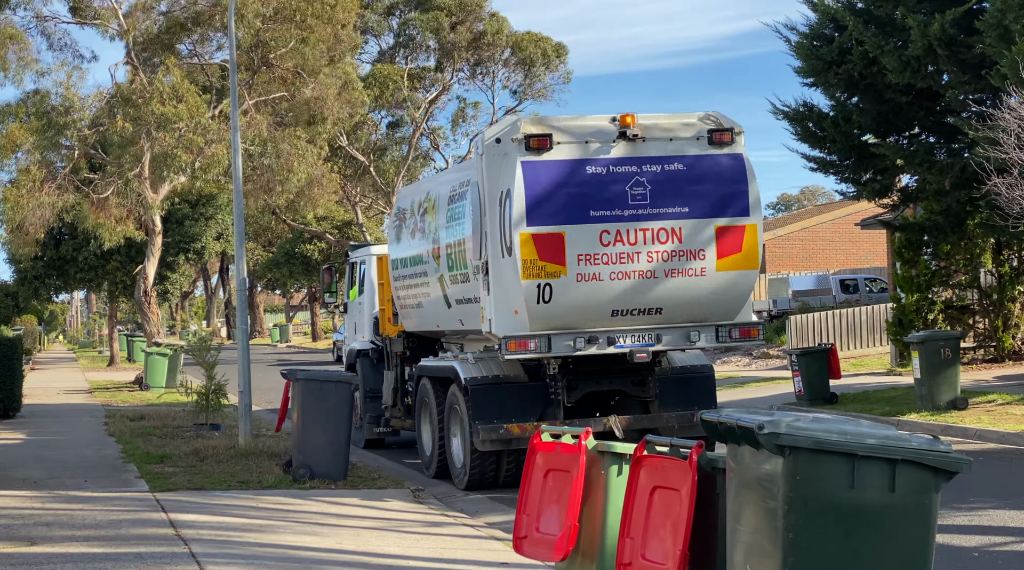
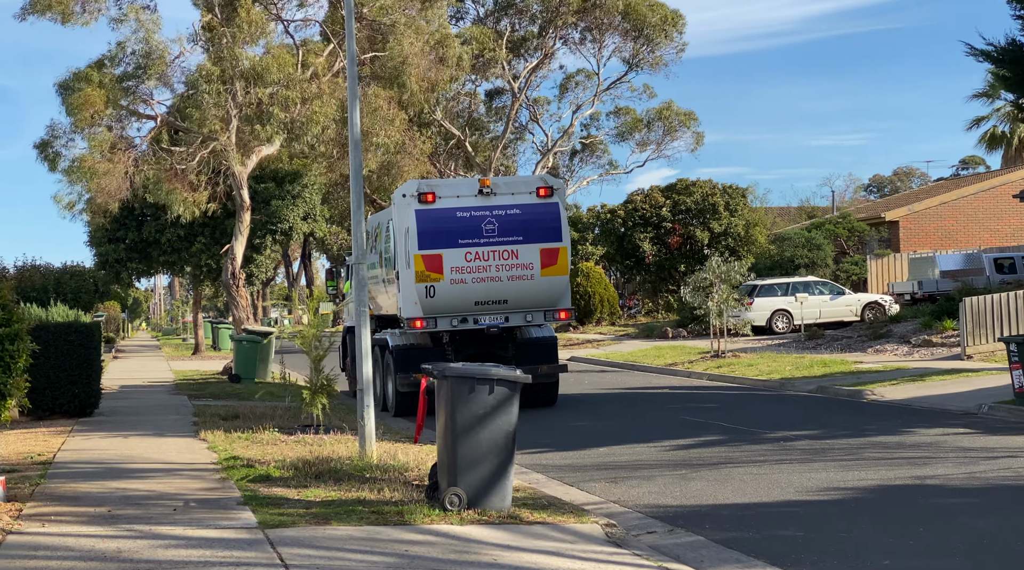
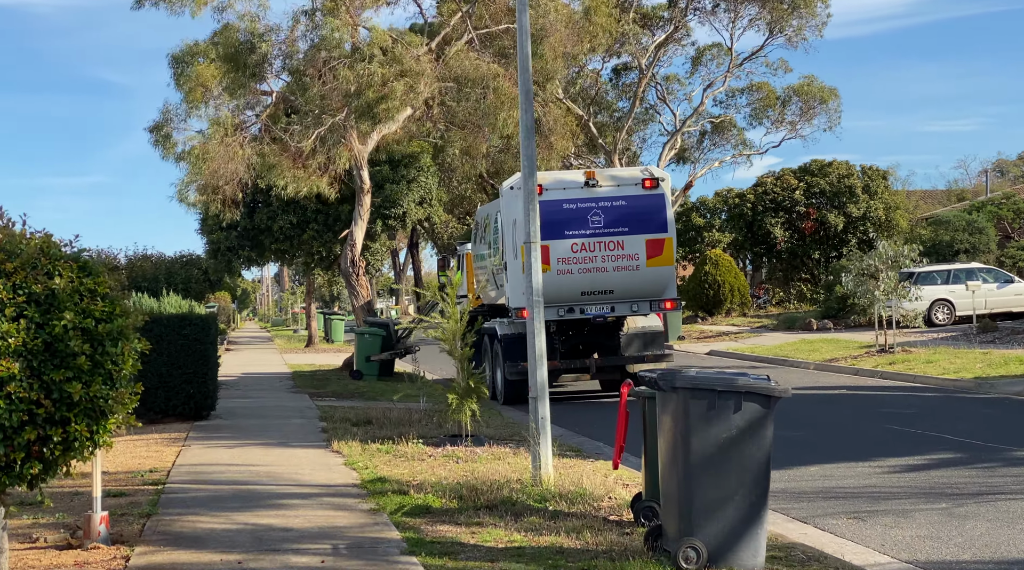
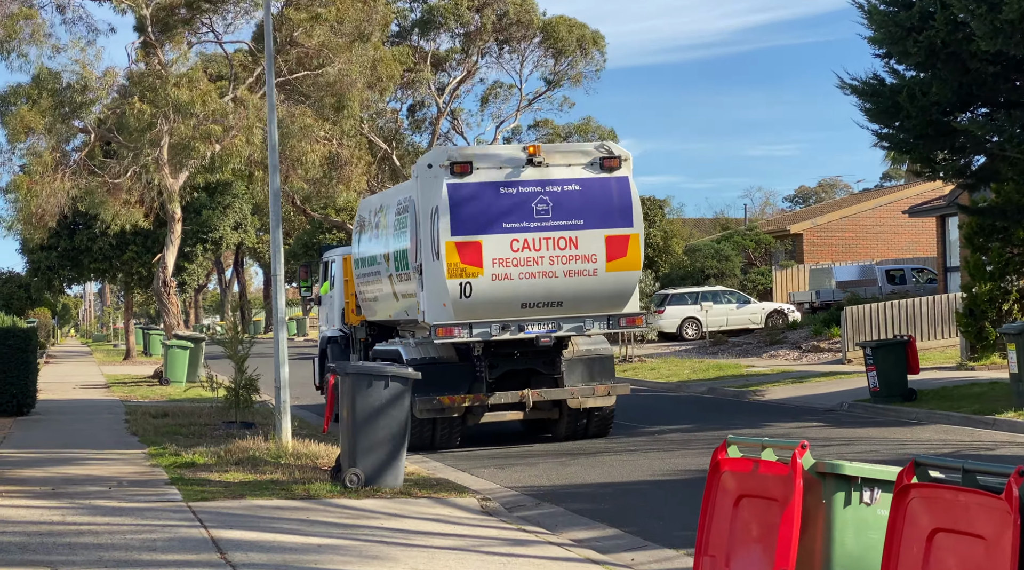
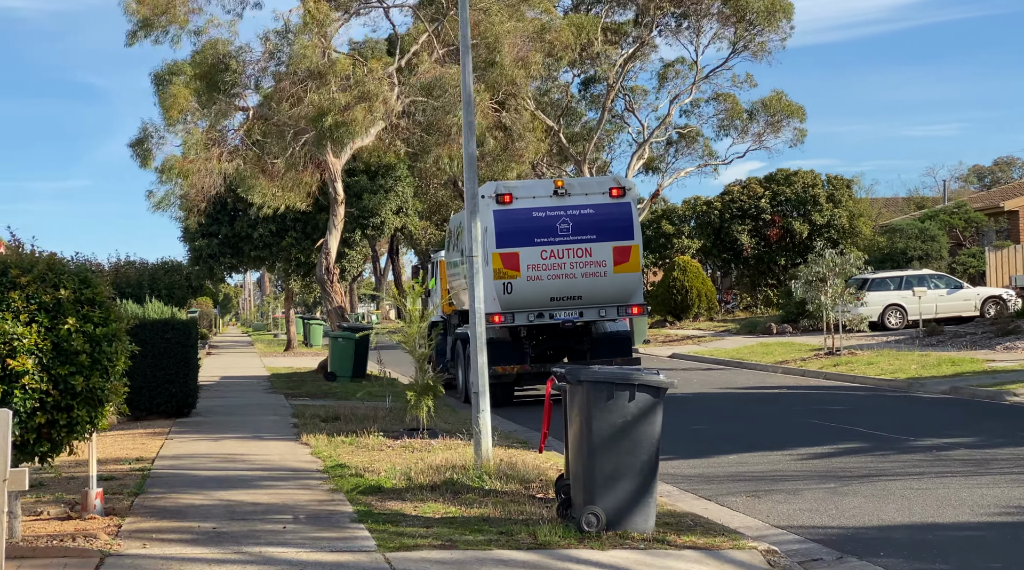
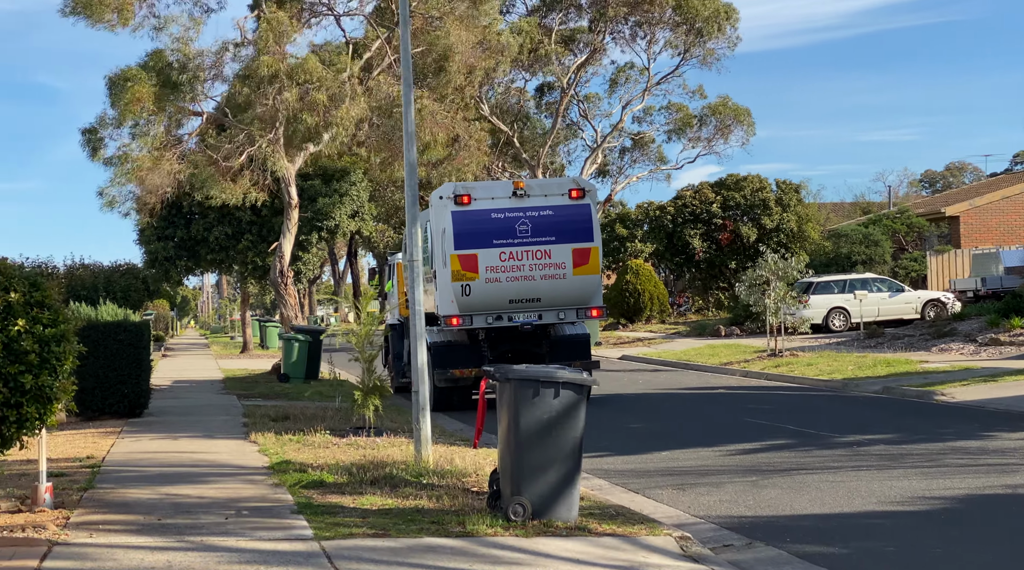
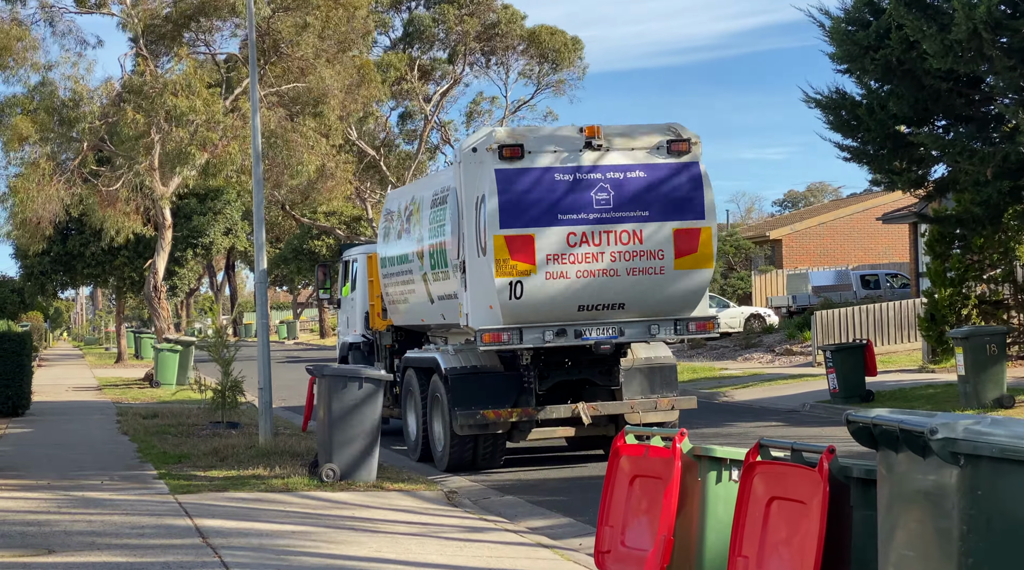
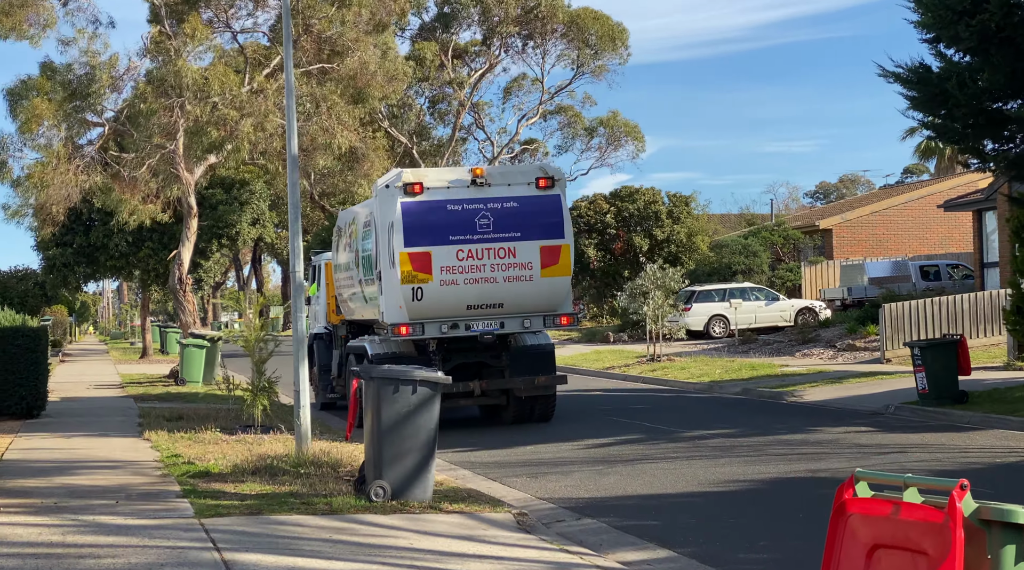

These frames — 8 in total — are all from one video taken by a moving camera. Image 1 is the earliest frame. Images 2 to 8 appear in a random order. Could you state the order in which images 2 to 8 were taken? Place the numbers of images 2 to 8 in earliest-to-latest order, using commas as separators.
7, 4, 8, 2, 6, 5, 3
